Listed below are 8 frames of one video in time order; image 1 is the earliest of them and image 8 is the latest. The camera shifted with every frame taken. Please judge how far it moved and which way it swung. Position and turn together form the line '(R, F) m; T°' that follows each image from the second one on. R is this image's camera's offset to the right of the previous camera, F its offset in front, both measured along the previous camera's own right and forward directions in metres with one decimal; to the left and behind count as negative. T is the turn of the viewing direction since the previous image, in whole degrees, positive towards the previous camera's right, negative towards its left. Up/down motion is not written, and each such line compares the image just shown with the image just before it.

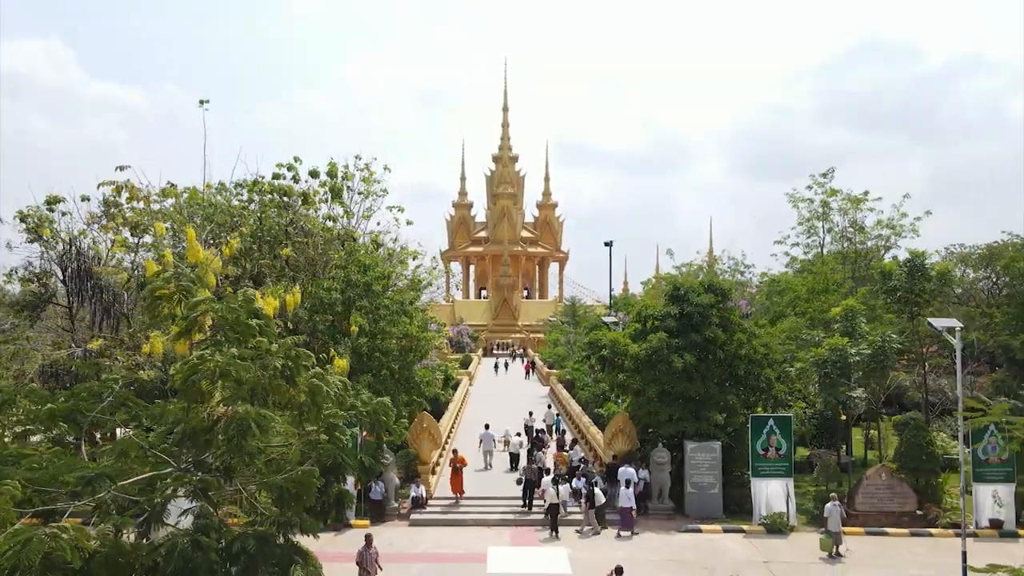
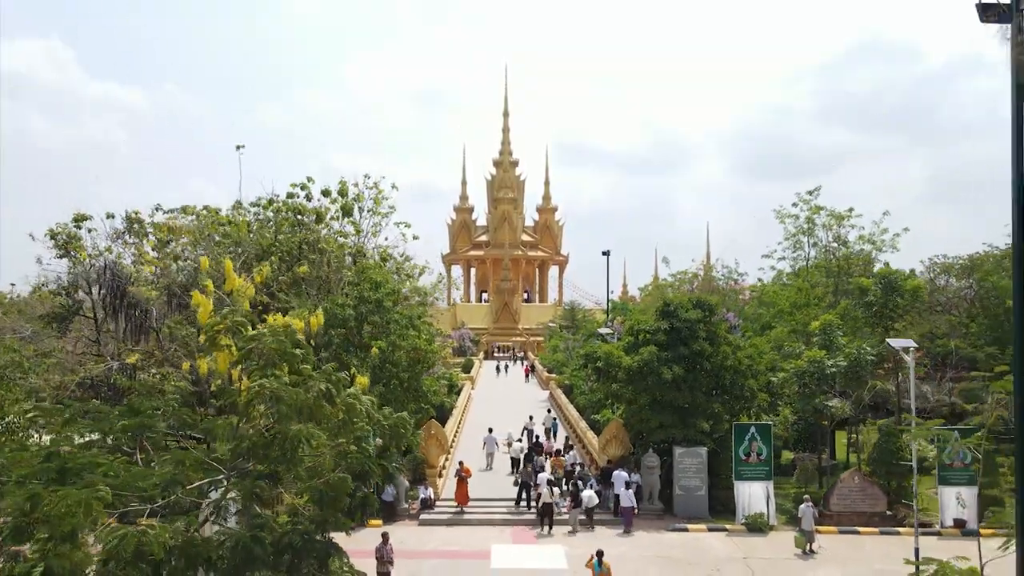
(0.0, -1.2) m; 0°
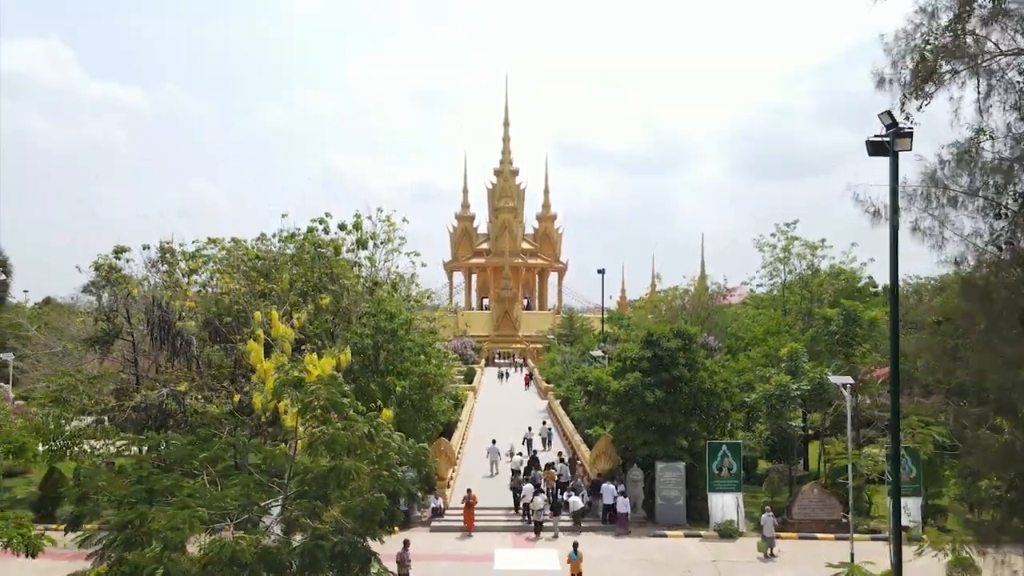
(0.0, -2.2) m; 0°
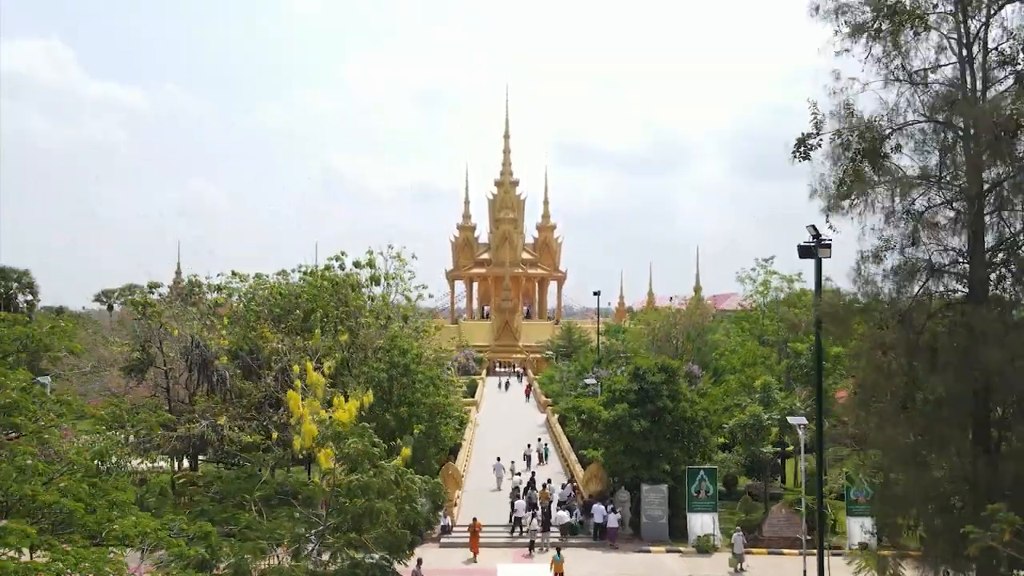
(0.0, -2.2) m; 0°
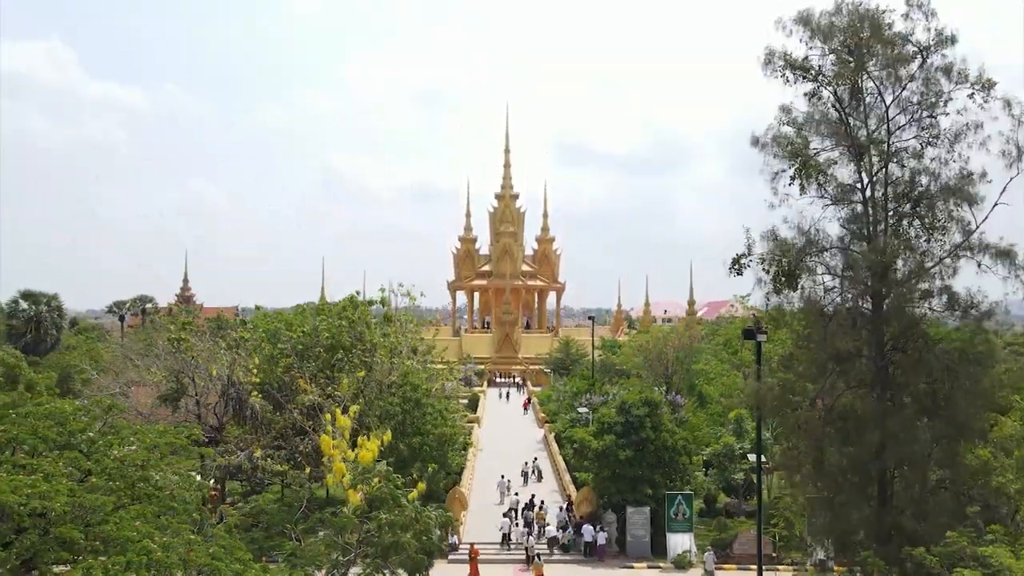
(0.0, -2.7) m; 0°
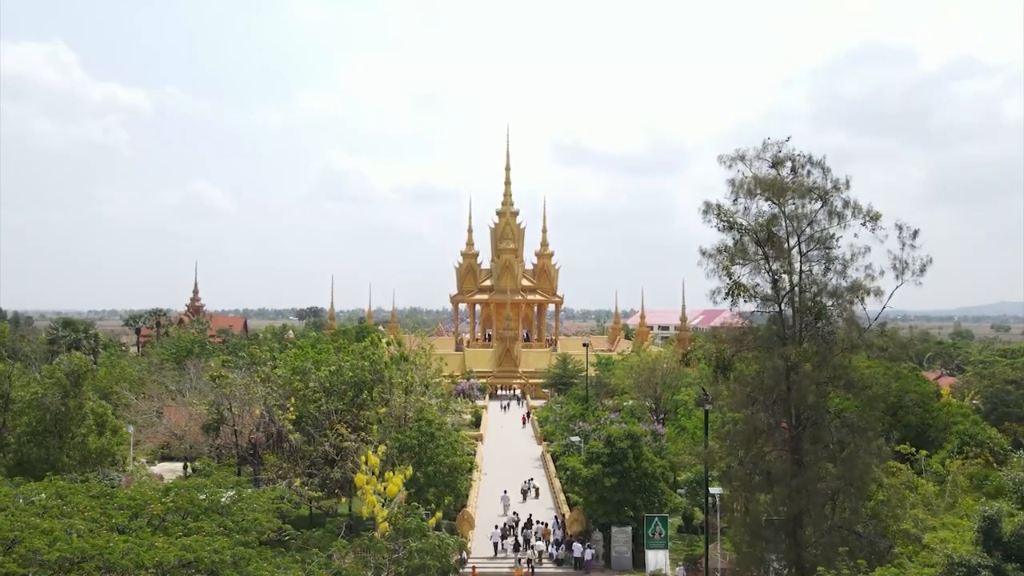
(0.0, -3.9) m; 0°
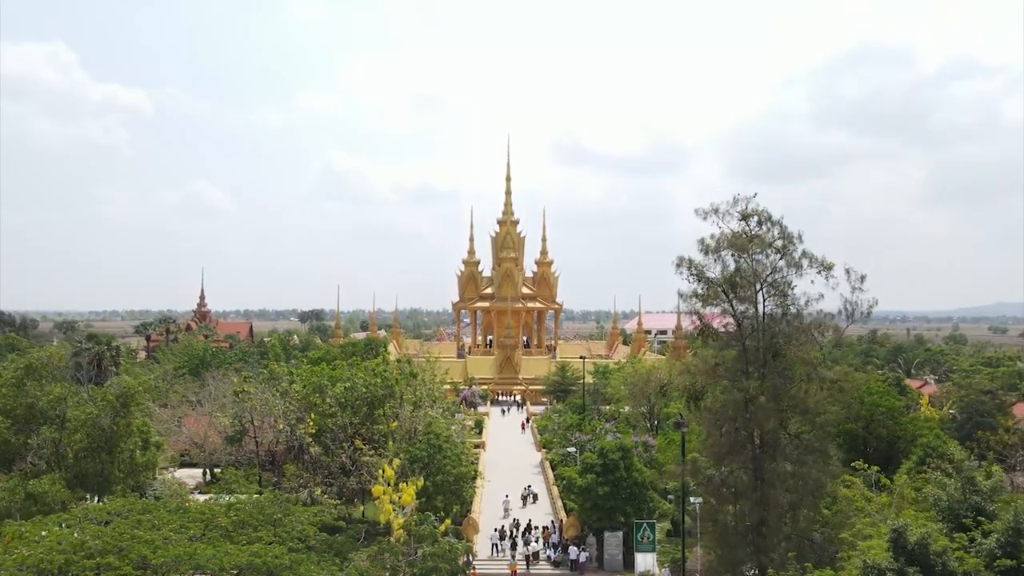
(0.0, -2.6) m; 0°
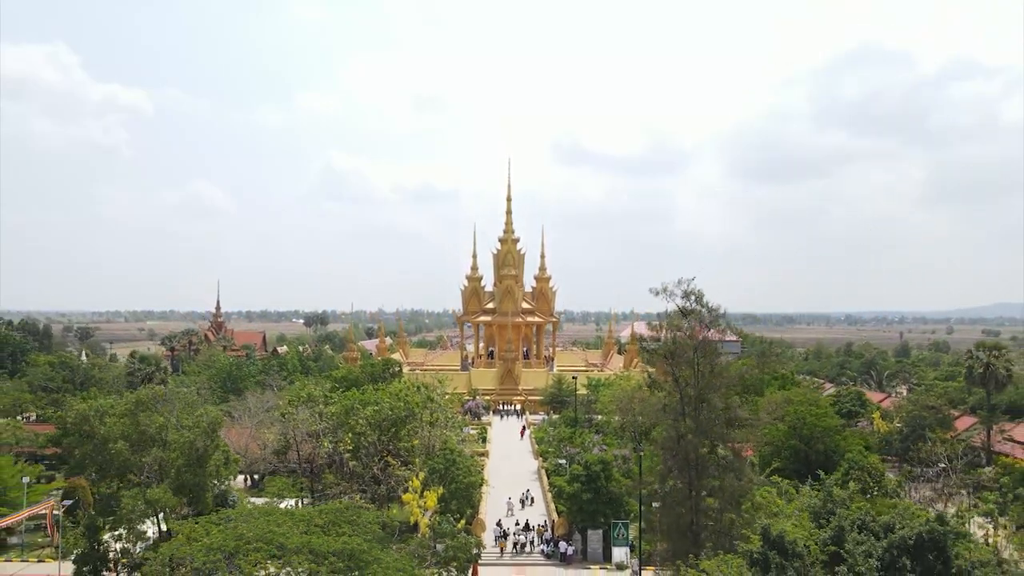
(0.0, -7.0) m; 0°
